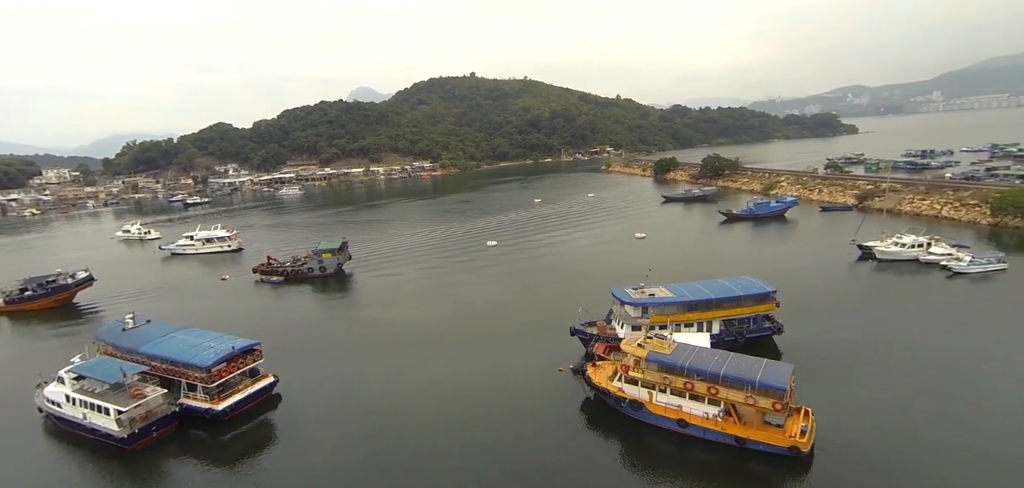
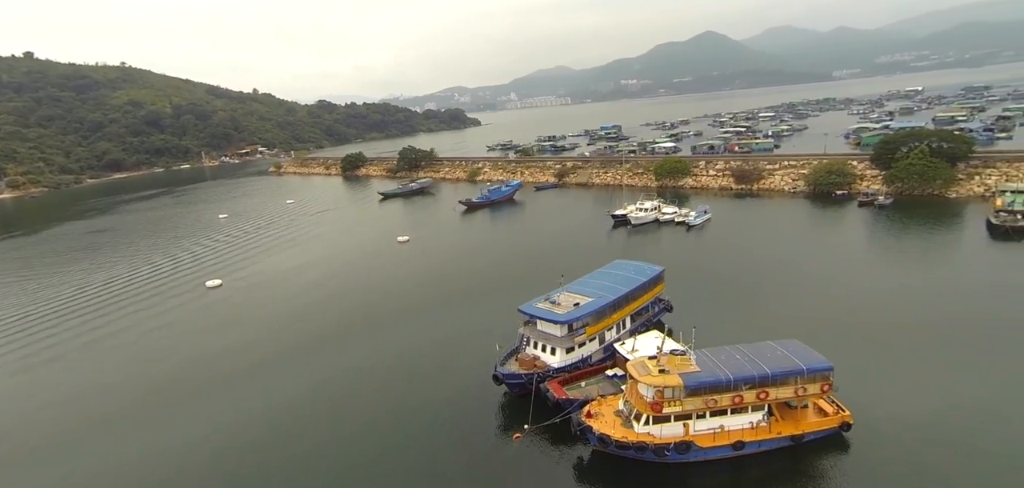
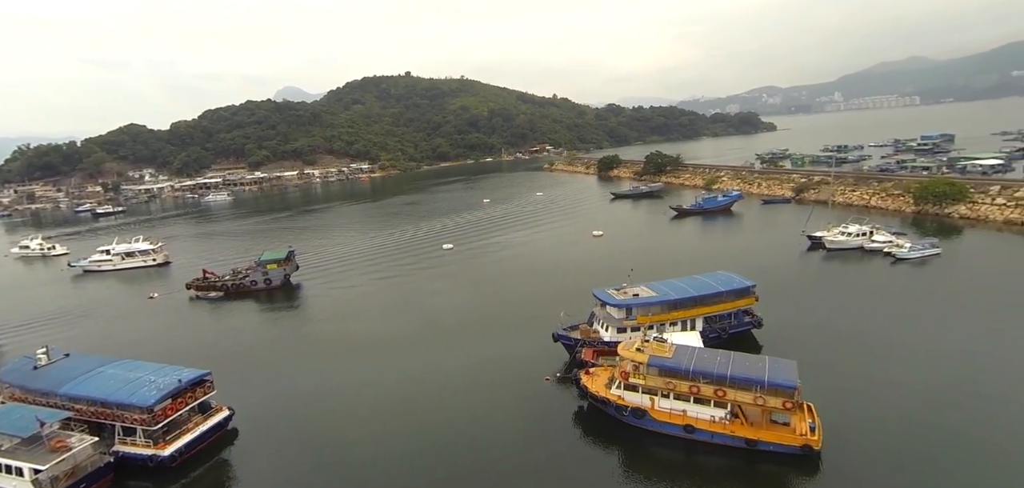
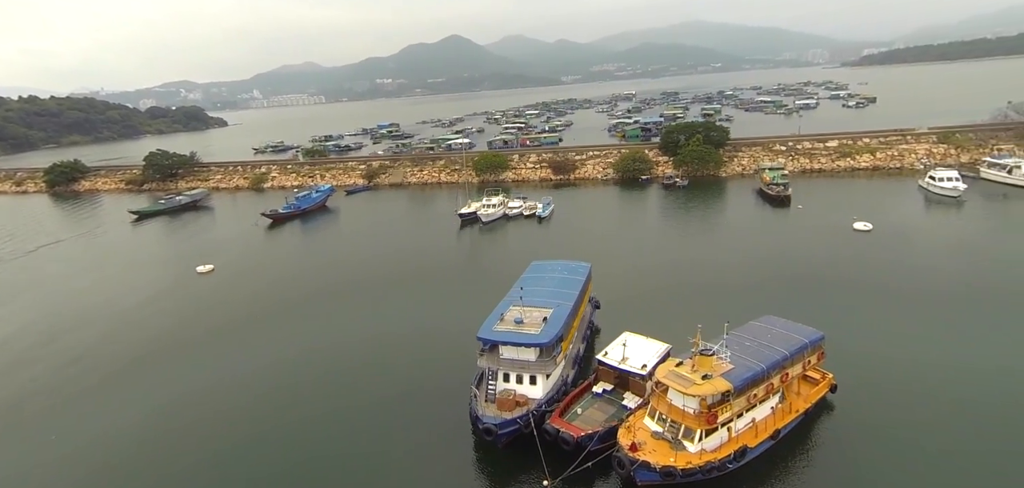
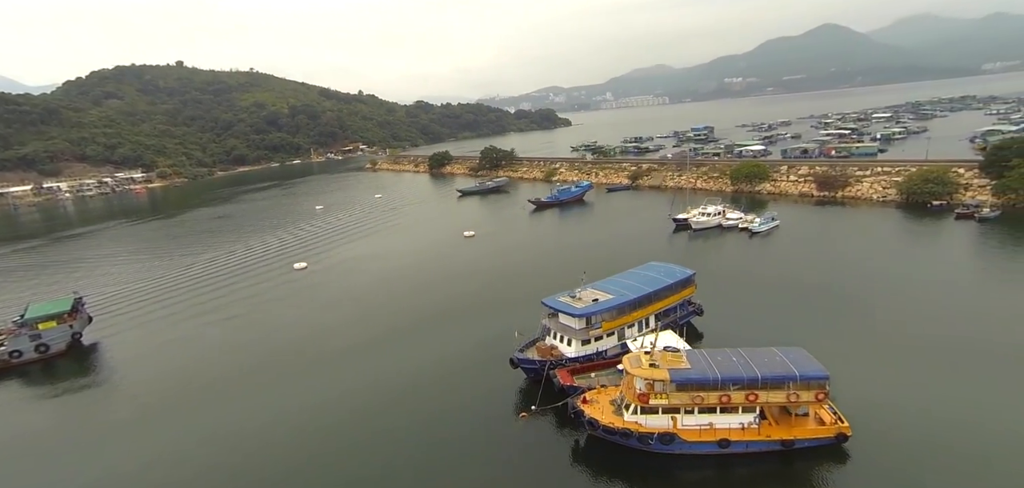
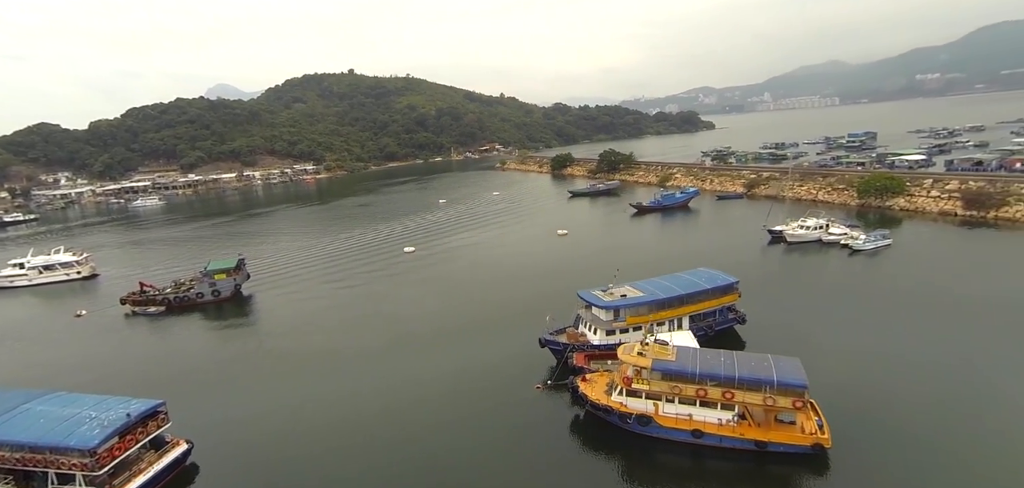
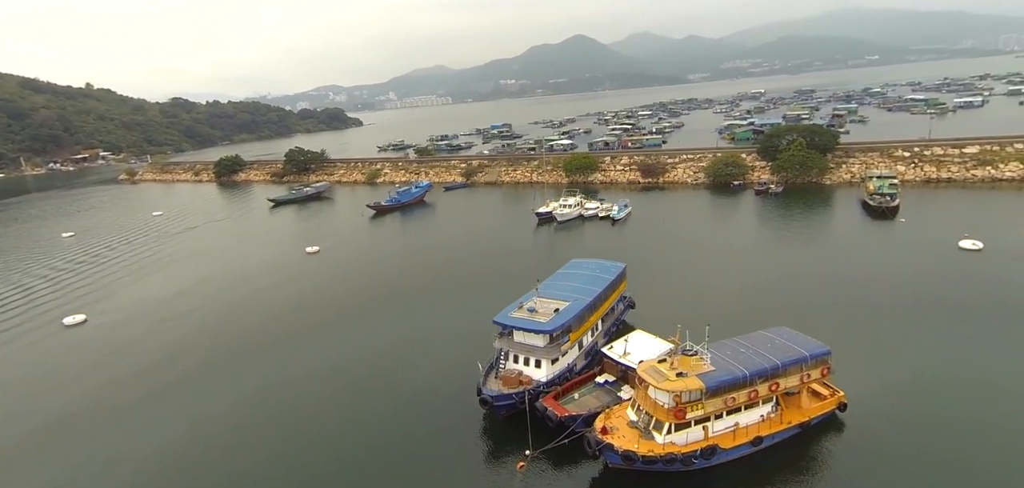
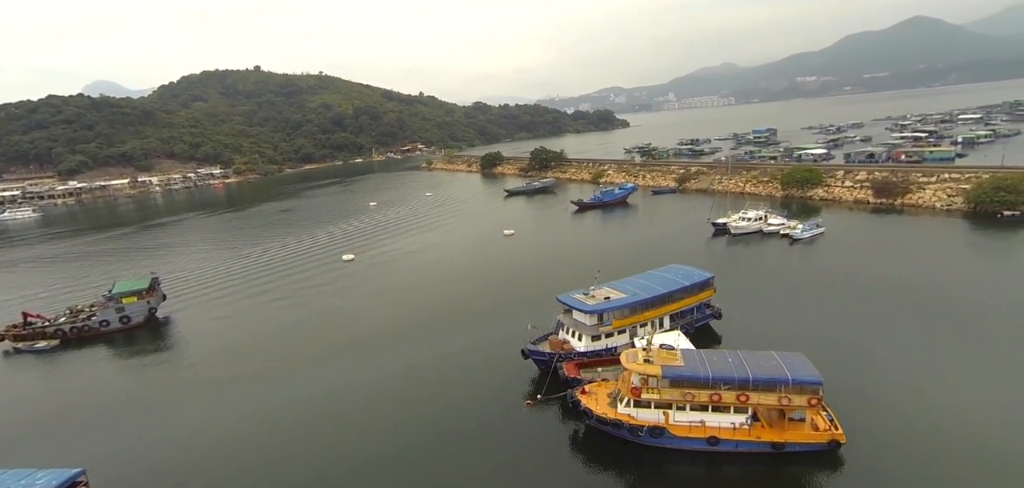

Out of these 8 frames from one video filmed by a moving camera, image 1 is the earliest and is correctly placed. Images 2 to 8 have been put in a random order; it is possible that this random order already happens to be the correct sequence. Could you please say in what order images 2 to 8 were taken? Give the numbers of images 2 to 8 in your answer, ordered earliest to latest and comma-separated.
3, 6, 8, 5, 2, 7, 4
